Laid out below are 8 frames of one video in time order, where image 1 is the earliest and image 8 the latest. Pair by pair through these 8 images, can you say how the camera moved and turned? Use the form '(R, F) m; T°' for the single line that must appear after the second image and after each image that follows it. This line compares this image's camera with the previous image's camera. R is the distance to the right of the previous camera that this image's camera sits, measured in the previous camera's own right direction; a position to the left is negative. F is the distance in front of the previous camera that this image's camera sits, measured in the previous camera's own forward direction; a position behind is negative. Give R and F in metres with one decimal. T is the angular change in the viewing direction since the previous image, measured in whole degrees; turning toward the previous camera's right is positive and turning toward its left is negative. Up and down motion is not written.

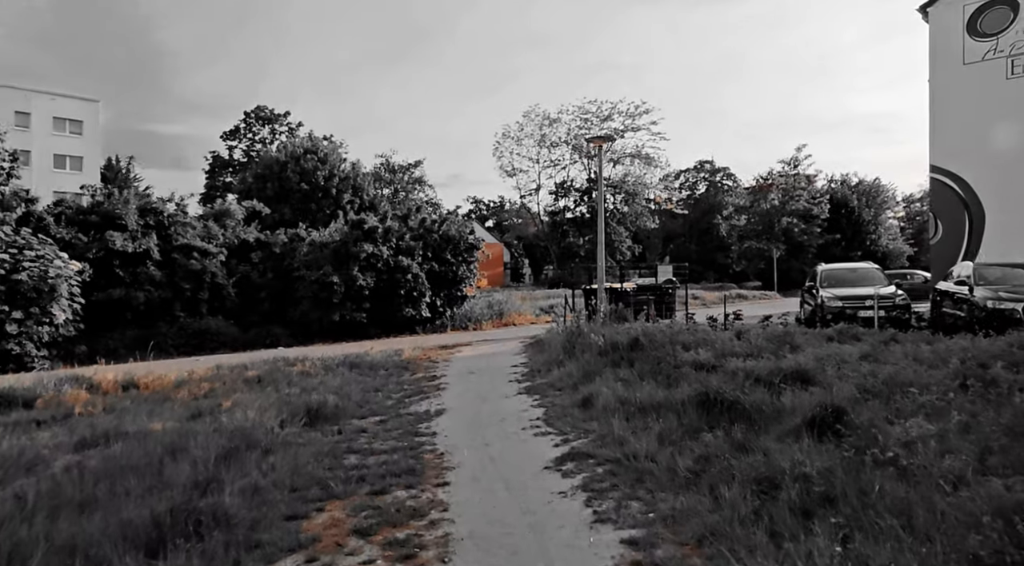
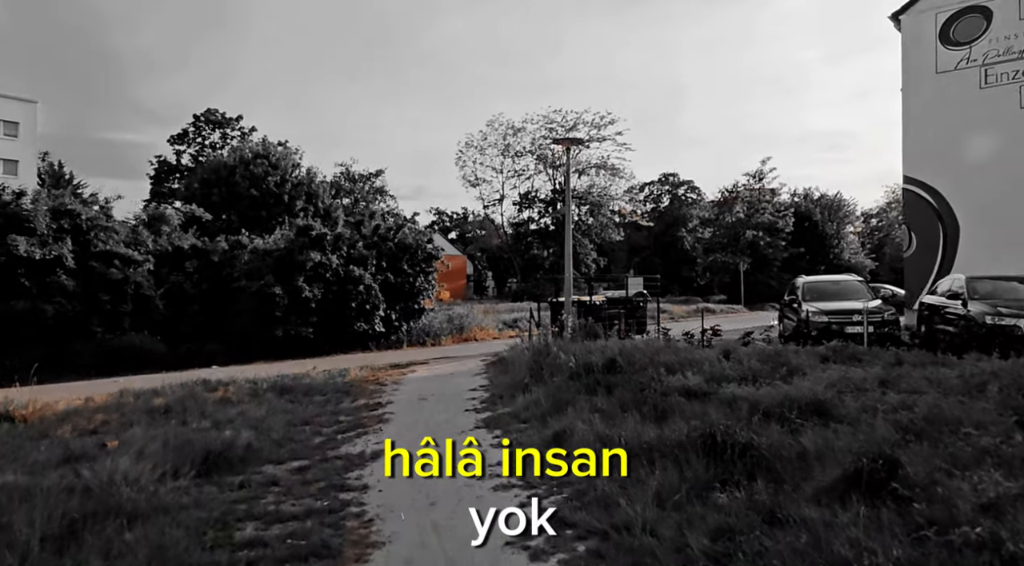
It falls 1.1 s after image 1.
(+0.1, +1.4) m; +3°
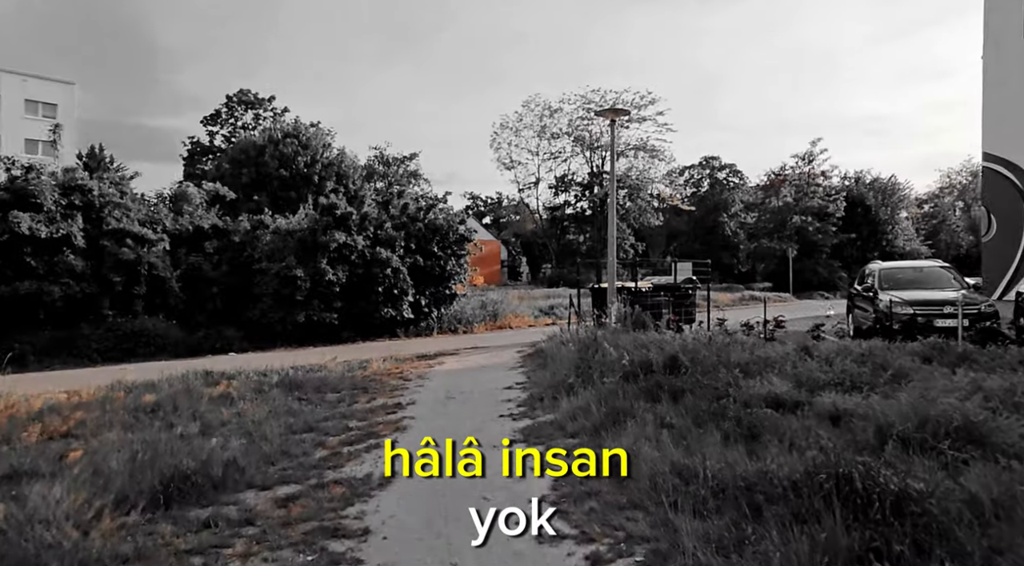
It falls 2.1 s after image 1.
(-0.1, +1.4) m; -3°
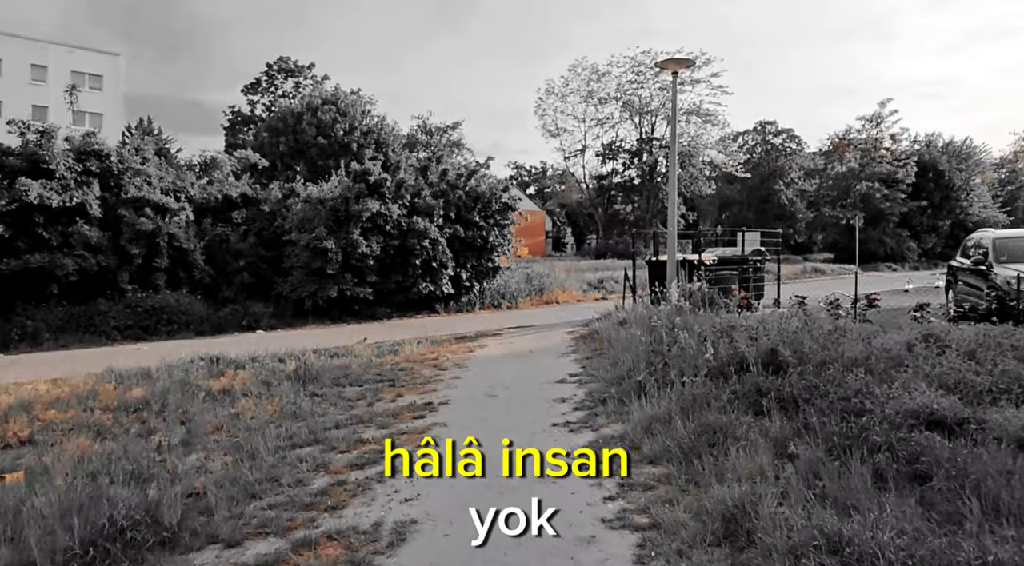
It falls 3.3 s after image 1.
(-0.1, +1.5) m; -4°
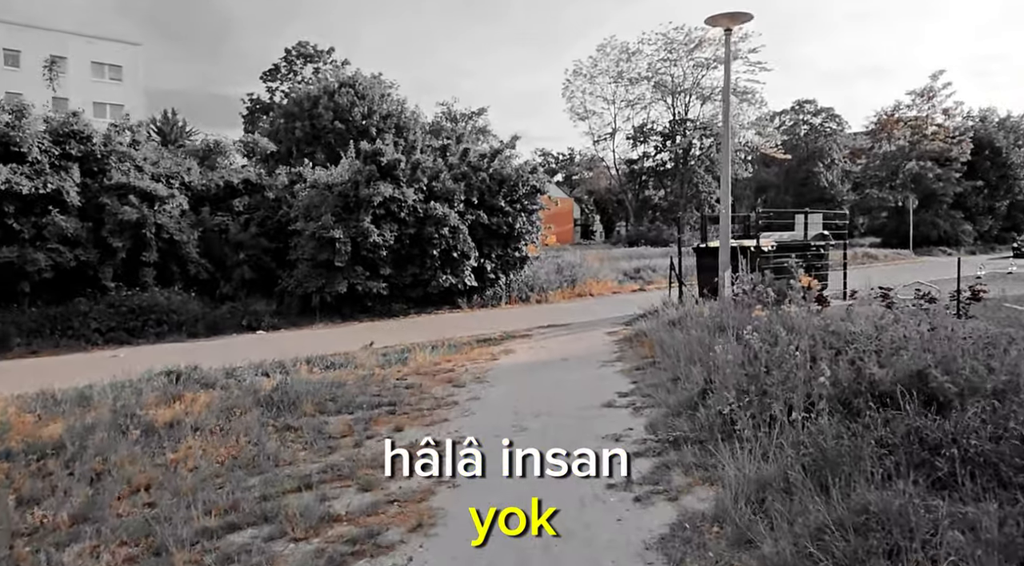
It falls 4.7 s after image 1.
(0.0, +1.7) m; -2°
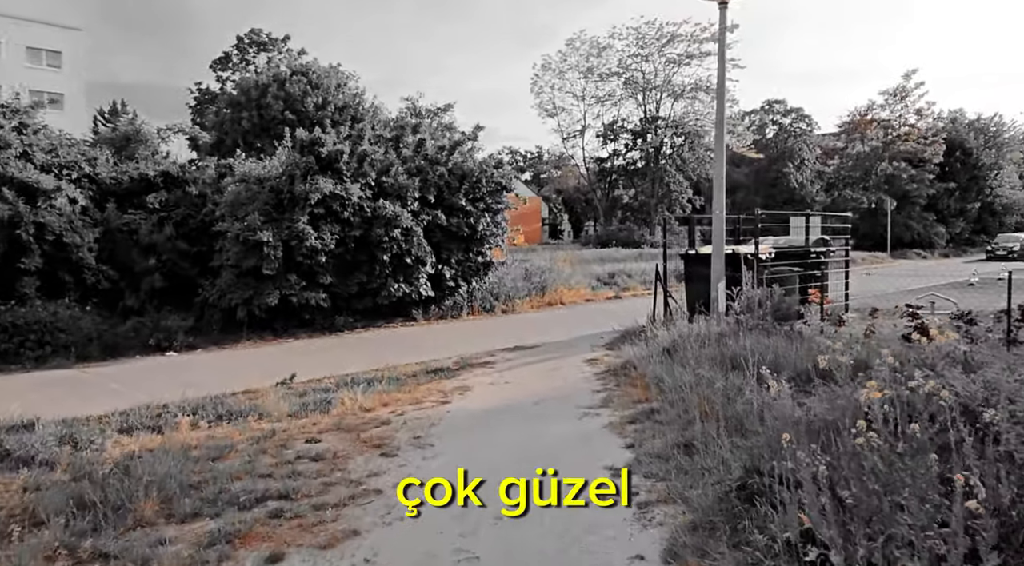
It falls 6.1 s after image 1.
(+0.1, +1.9) m; +3°
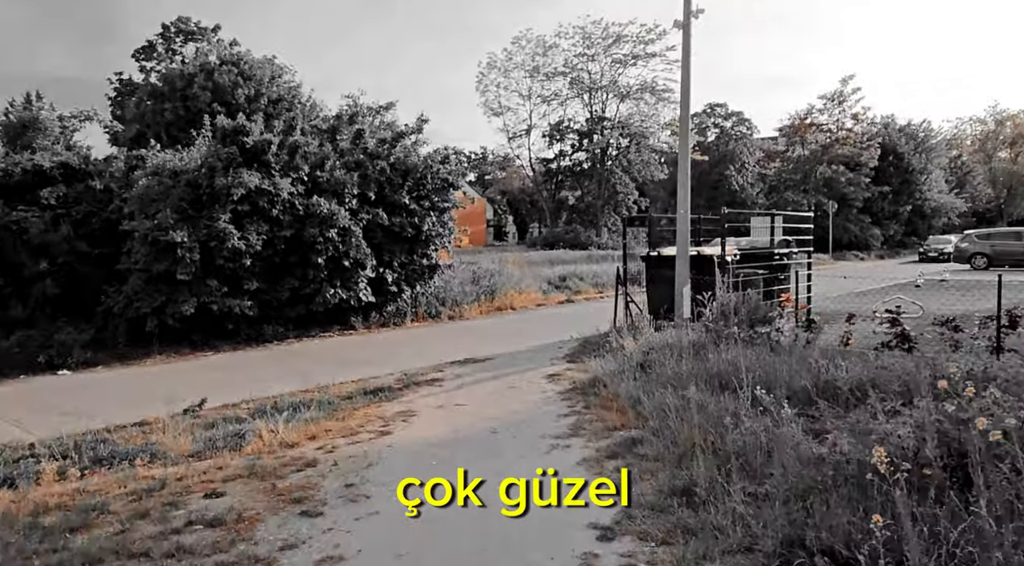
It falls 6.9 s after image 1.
(-0.1, +1.0) m; +4°
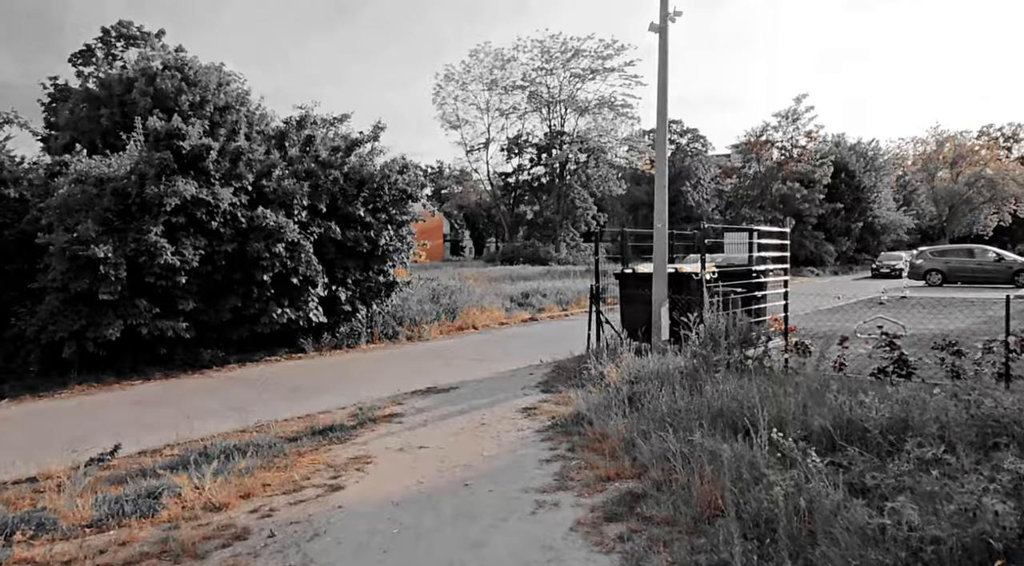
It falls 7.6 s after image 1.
(-0.1, +0.8) m; +4°
